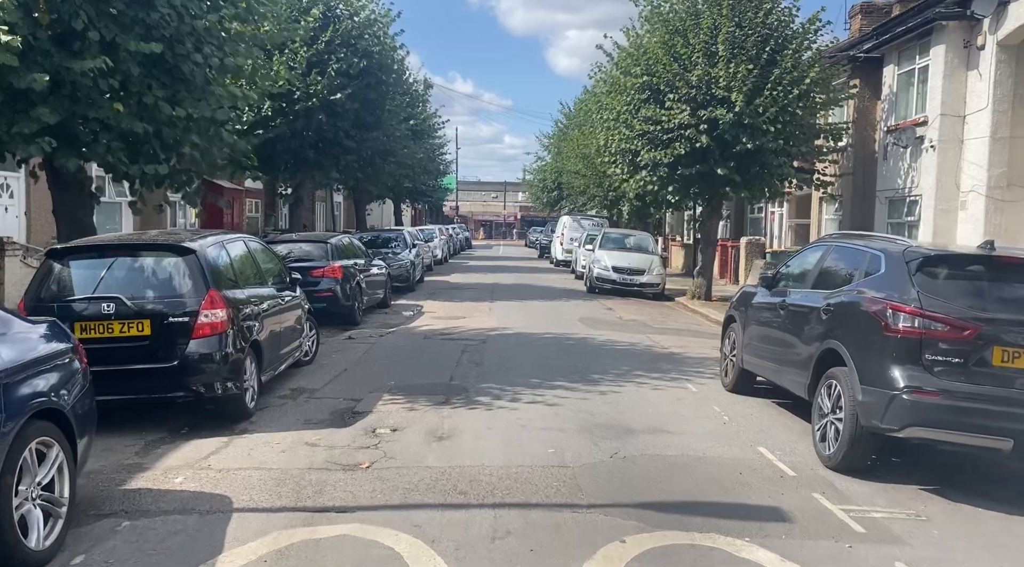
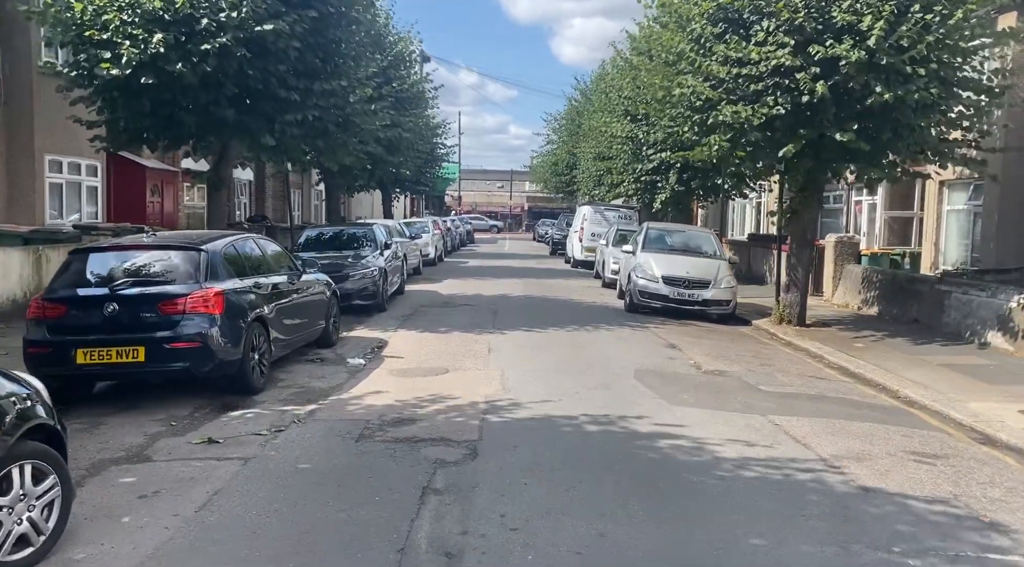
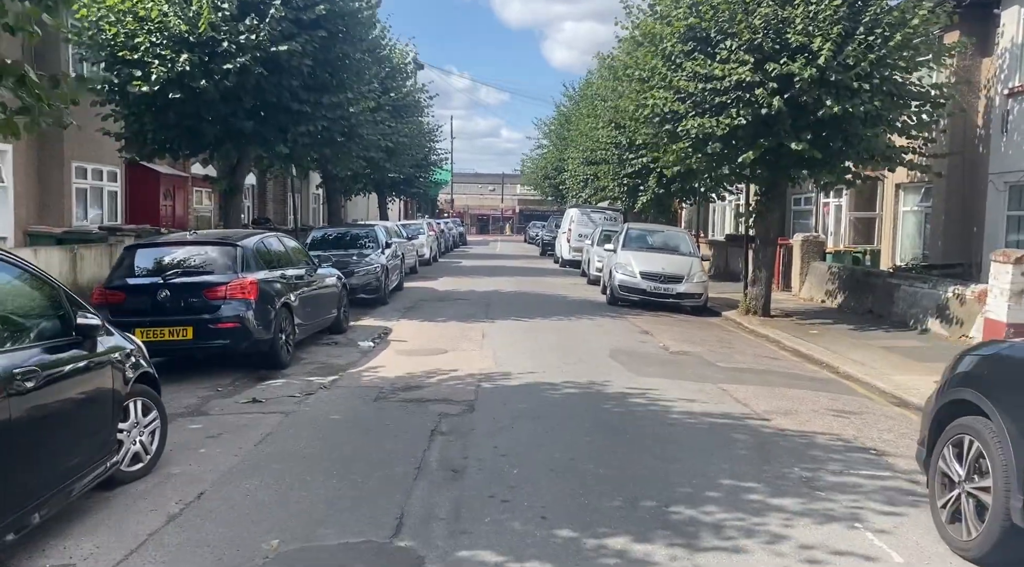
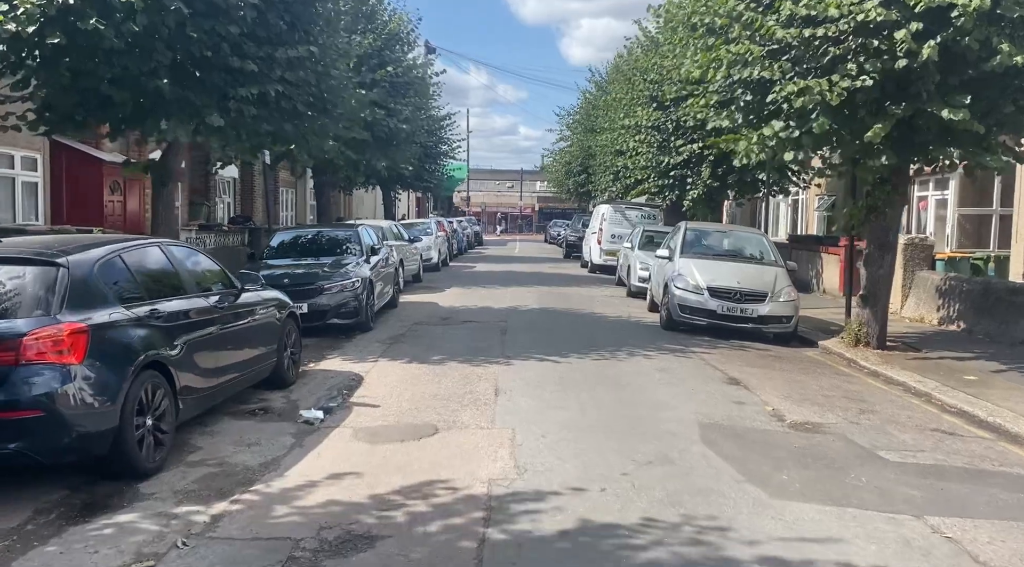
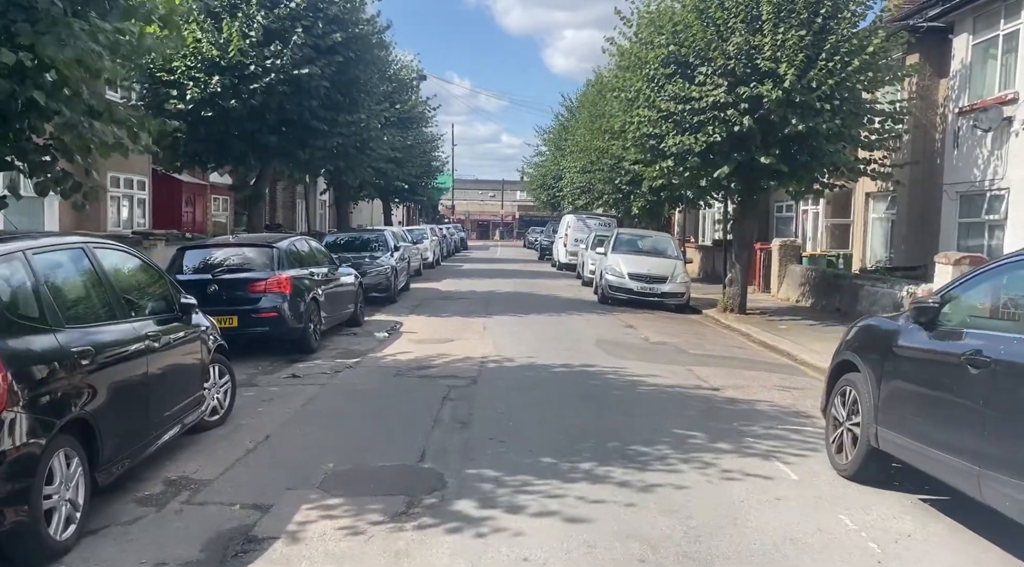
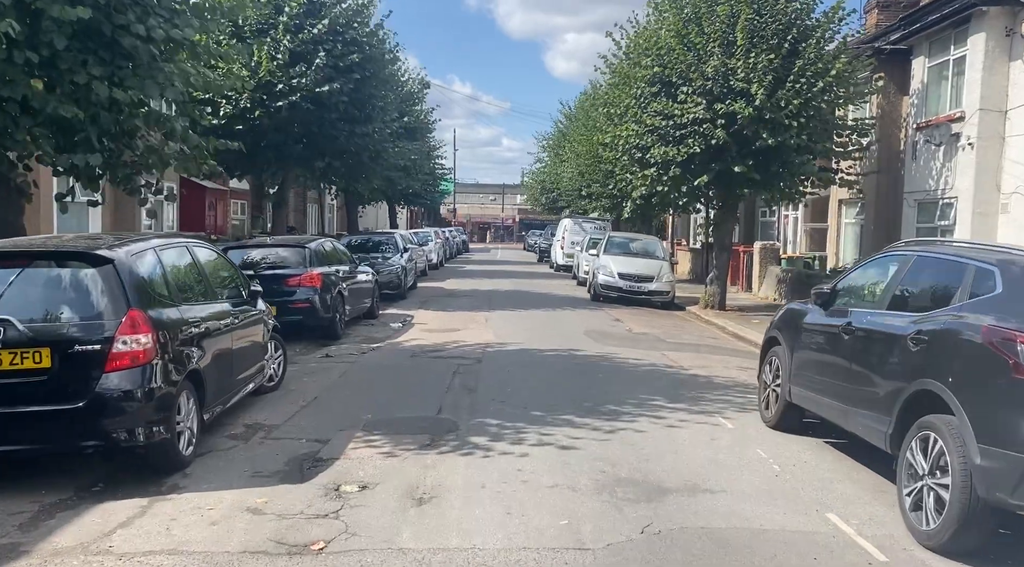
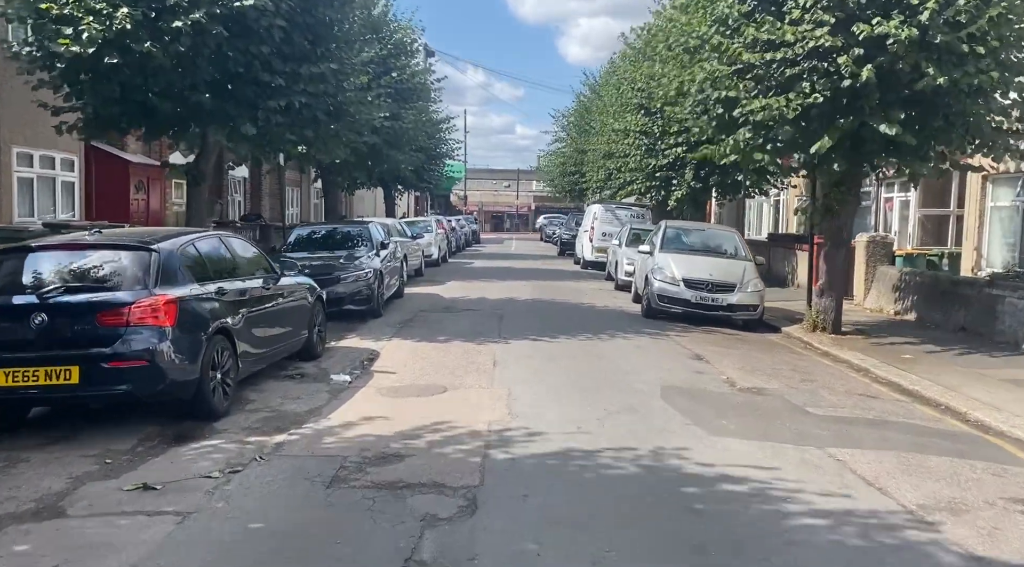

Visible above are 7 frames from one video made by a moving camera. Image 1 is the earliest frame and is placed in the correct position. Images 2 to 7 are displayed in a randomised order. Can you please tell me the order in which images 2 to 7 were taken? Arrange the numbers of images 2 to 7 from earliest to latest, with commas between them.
6, 5, 3, 2, 7, 4
